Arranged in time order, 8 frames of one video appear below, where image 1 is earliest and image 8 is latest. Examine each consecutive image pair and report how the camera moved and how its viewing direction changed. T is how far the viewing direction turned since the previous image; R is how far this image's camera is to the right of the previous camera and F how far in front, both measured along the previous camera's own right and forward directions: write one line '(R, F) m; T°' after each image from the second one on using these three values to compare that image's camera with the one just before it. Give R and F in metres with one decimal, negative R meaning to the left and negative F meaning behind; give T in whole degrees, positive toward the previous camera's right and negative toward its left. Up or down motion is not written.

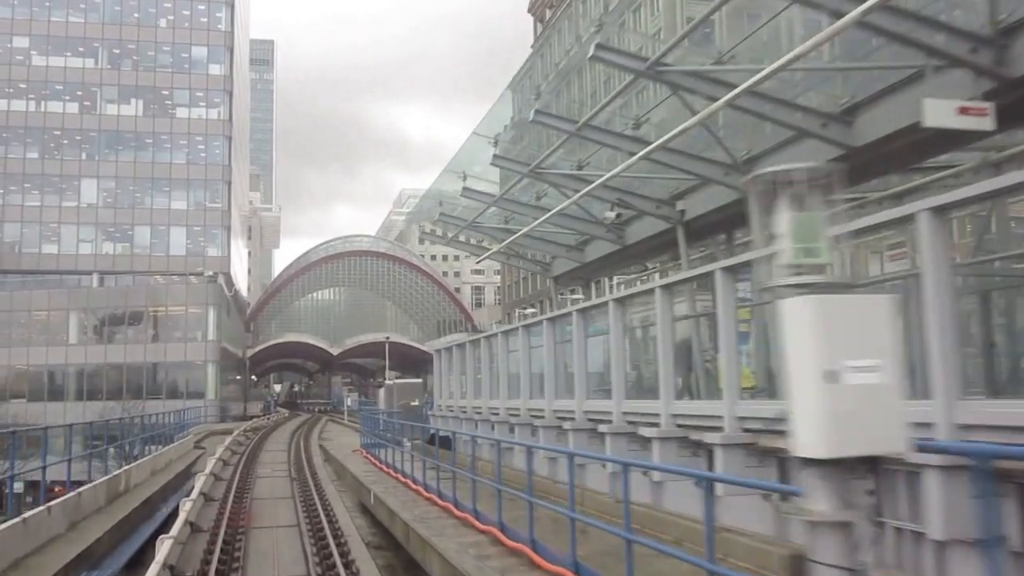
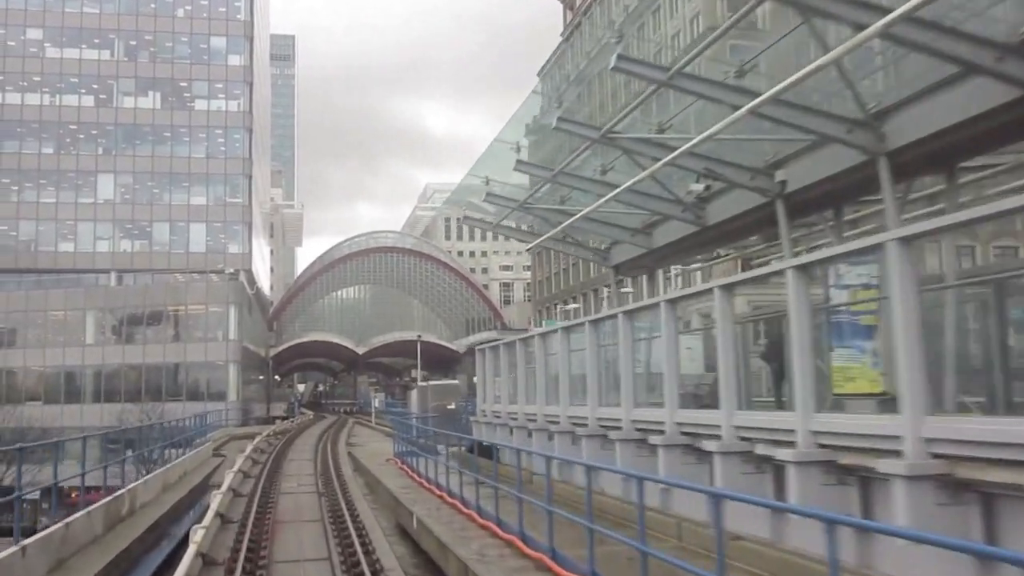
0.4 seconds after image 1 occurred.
(-0.5, +2.3) m; -1°
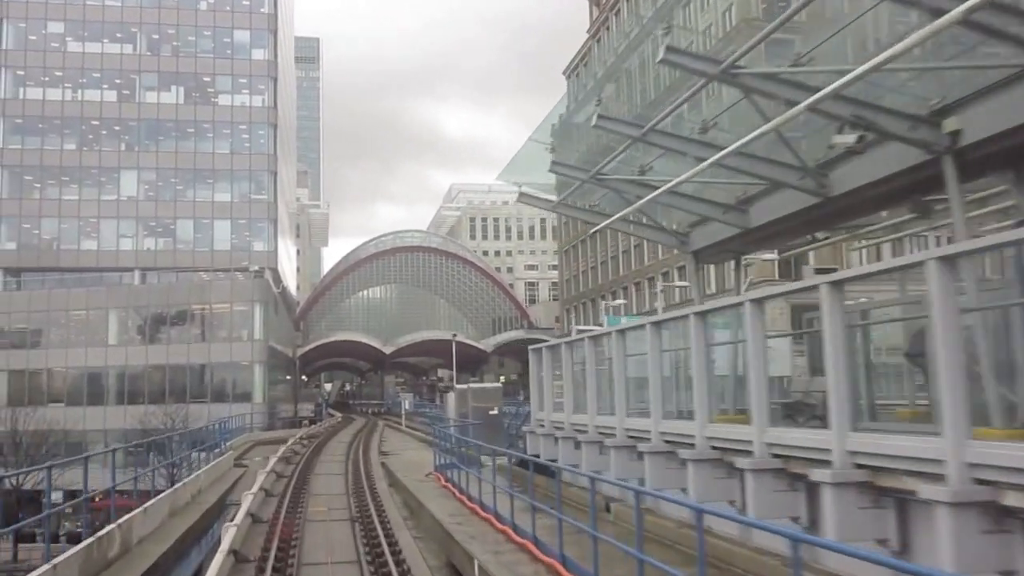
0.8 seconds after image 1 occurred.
(-0.4, +1.6) m; -1°
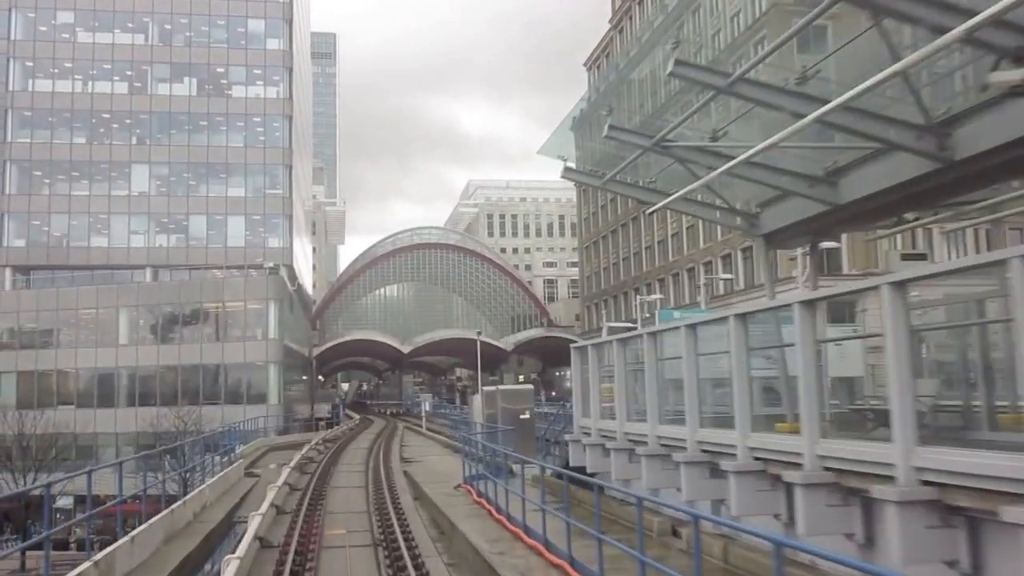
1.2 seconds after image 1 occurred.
(-0.3, +1.9) m; -1°
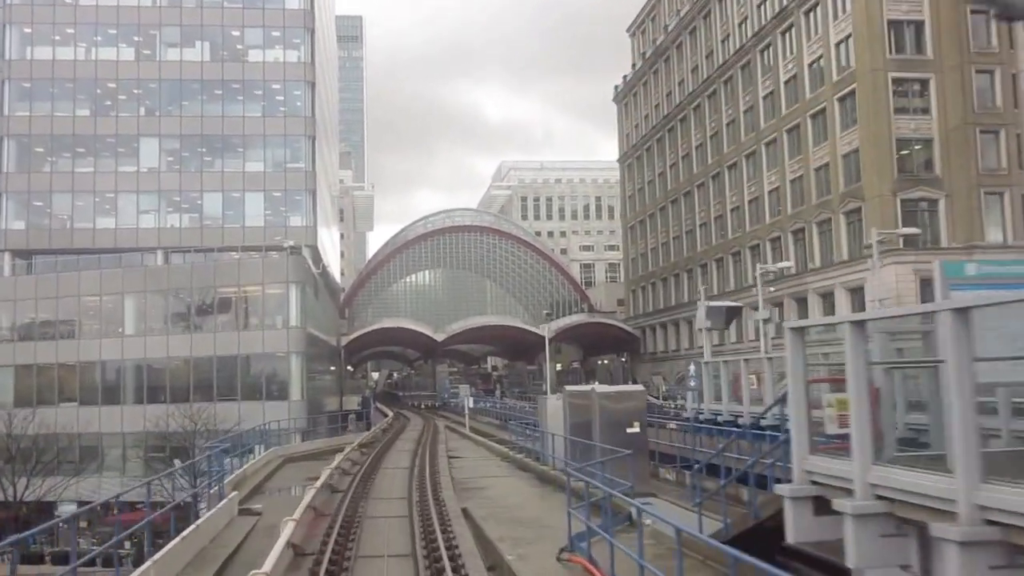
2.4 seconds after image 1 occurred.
(-0.8, +5.4) m; -1°
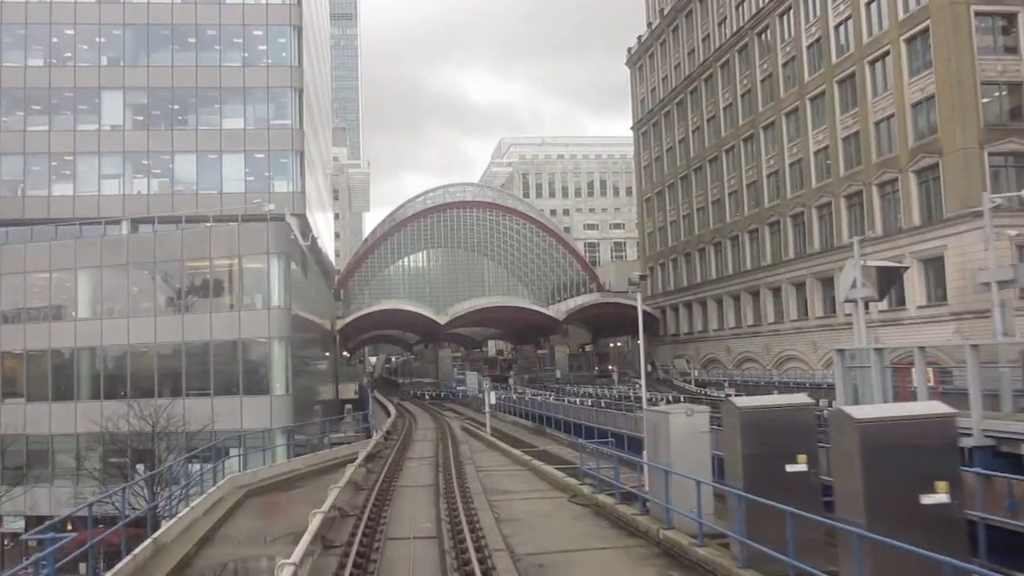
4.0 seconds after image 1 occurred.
(-0.9, +6.8) m; 0°
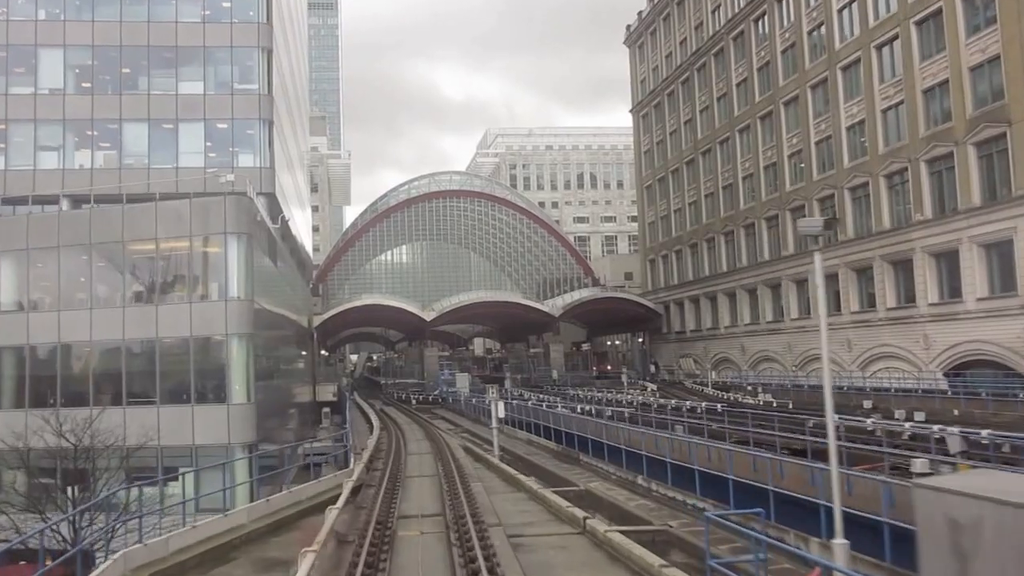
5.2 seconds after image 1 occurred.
(-0.6, +5.9) m; +1°
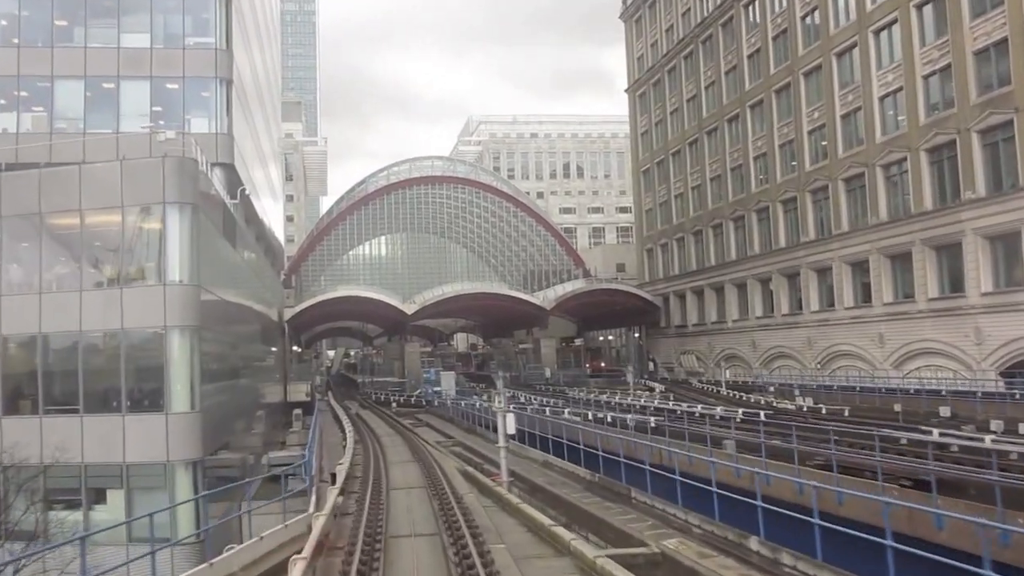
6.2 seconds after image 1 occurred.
(-0.5, +5.4) m; +1°
